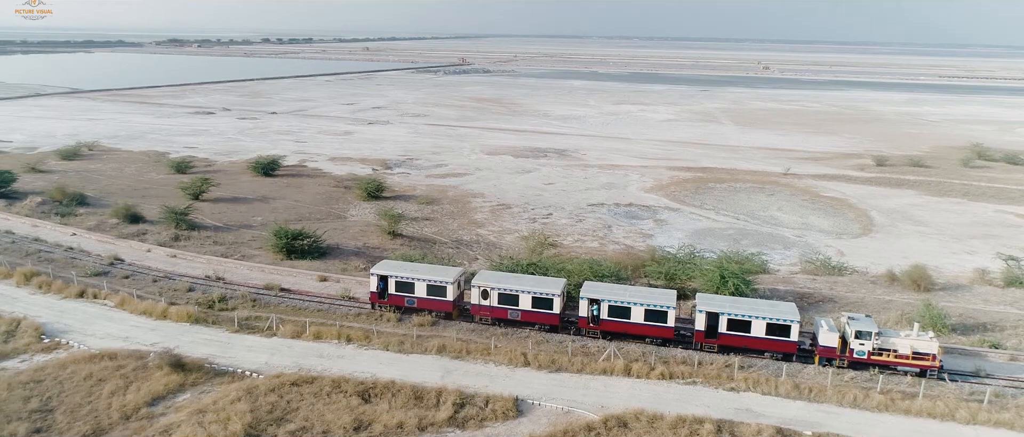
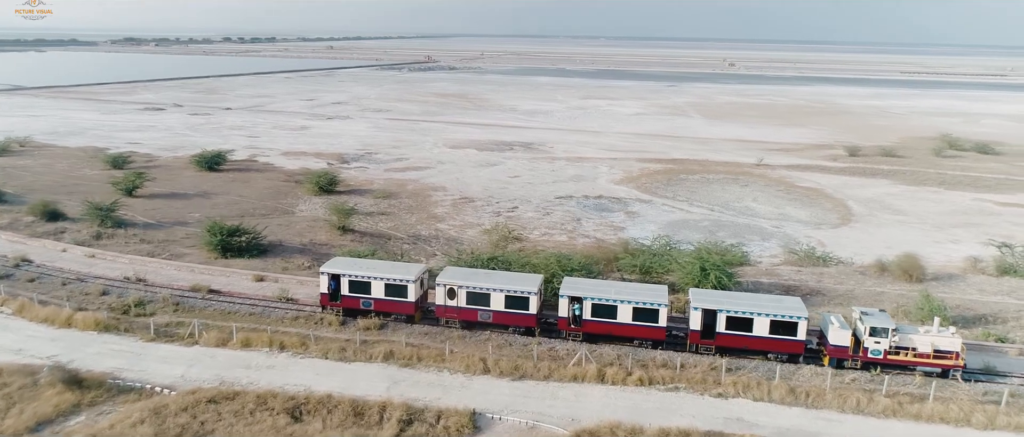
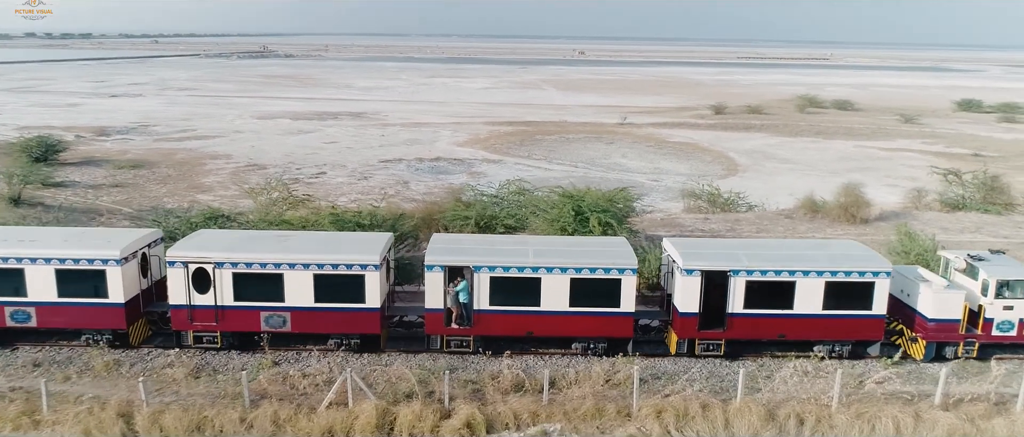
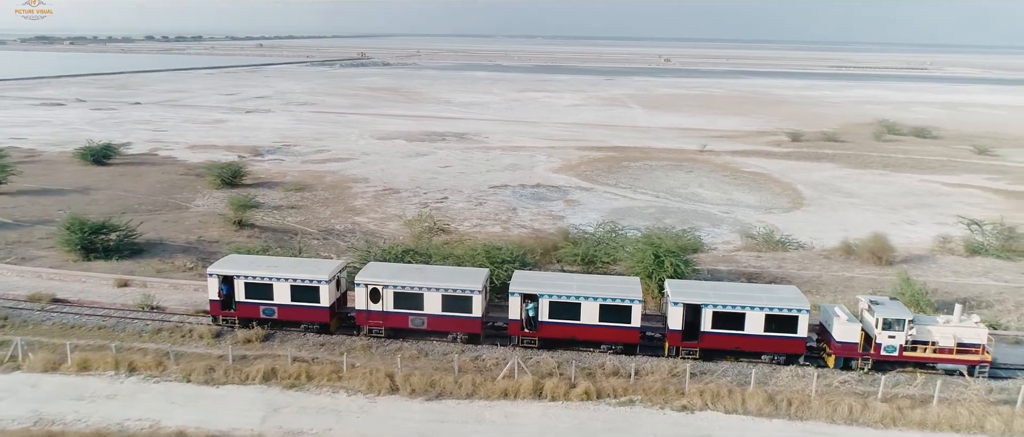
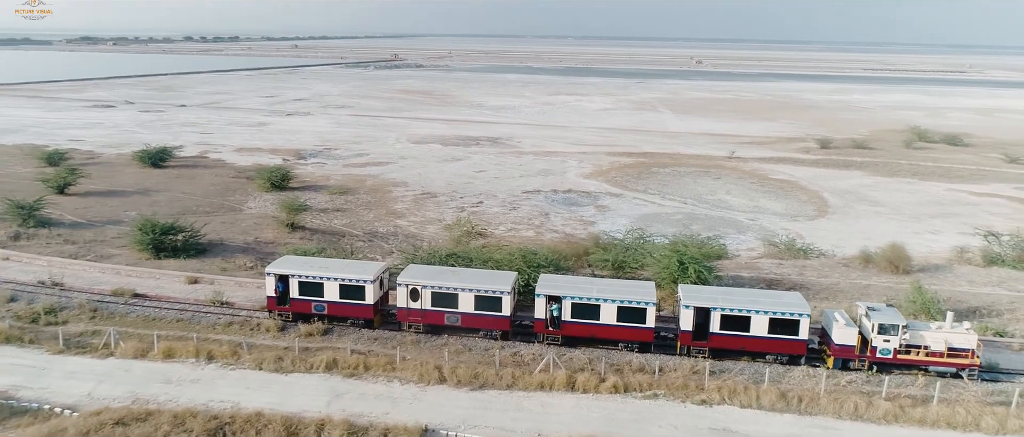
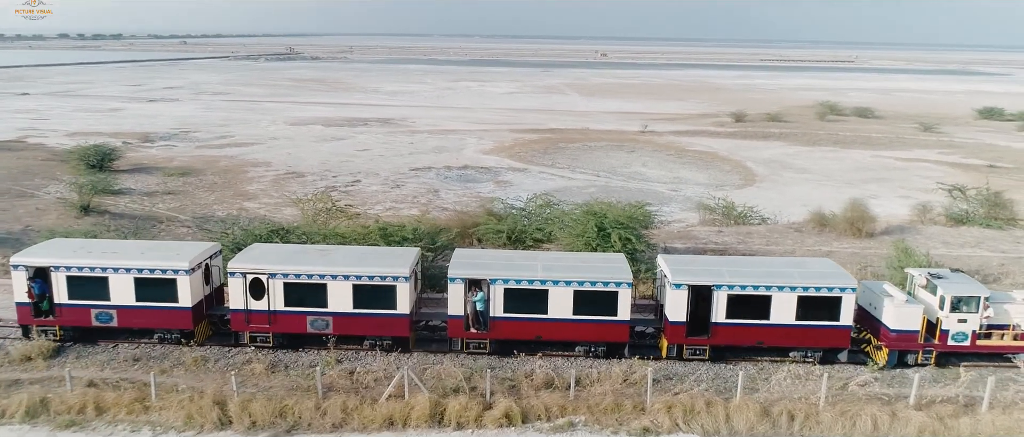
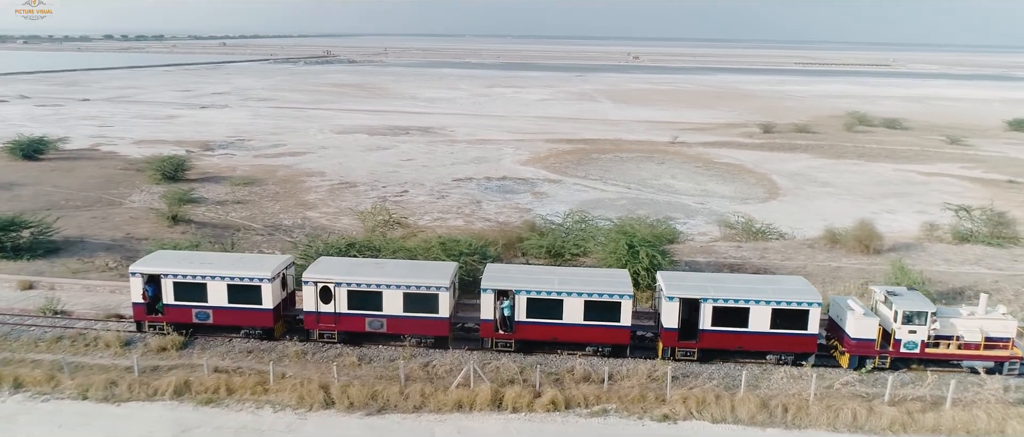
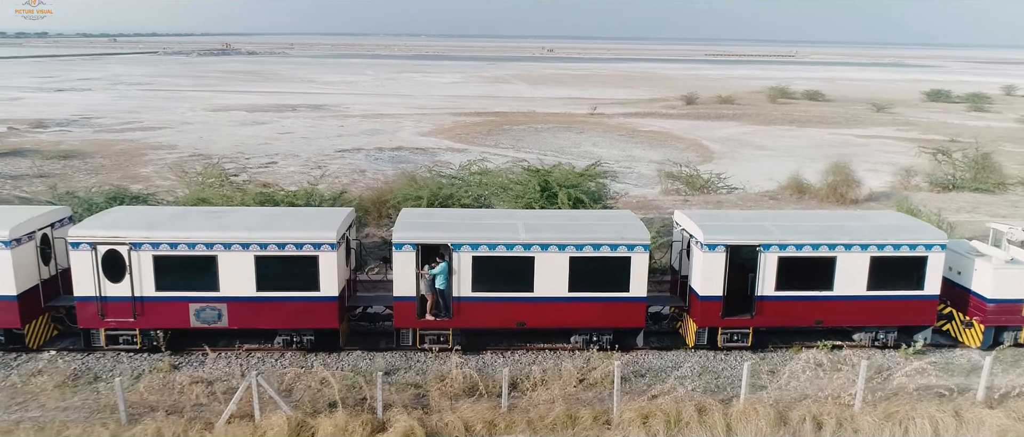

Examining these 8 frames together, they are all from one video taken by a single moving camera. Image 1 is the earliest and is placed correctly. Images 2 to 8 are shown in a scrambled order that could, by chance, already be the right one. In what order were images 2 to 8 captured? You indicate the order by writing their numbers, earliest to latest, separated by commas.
2, 5, 4, 7, 6, 3, 8
